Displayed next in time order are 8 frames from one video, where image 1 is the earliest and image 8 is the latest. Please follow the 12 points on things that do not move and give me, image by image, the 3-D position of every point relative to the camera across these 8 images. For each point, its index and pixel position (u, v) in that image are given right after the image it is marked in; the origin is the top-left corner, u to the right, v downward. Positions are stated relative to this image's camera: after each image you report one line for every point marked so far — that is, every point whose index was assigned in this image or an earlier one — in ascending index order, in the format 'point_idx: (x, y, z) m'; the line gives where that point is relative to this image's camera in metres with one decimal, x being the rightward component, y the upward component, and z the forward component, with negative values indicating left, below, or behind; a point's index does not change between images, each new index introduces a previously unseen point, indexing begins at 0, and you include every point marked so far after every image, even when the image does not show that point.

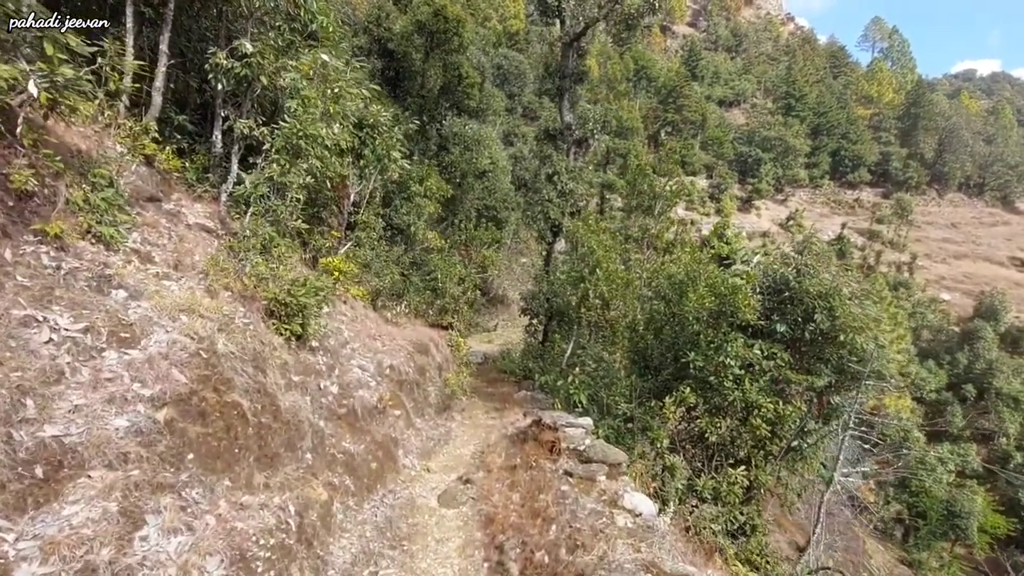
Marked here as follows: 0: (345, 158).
0: (-3.2, +2.5, +9.9) m
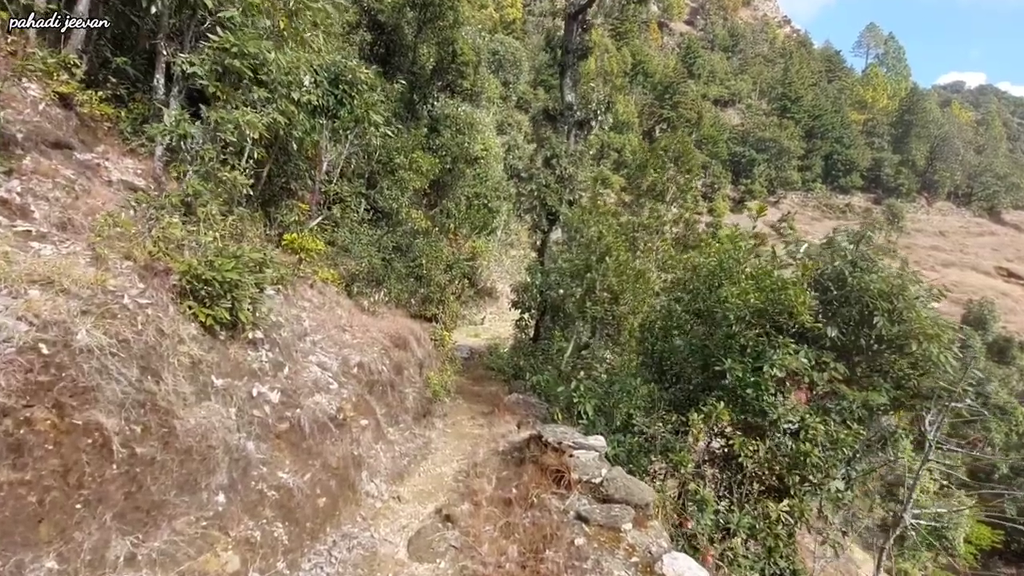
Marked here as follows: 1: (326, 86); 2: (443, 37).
0: (-3.2, +2.8, +8.4) m
1: (-3.0, +3.2, +8.3) m
2: (-2.2, +8.0, +16.9) m
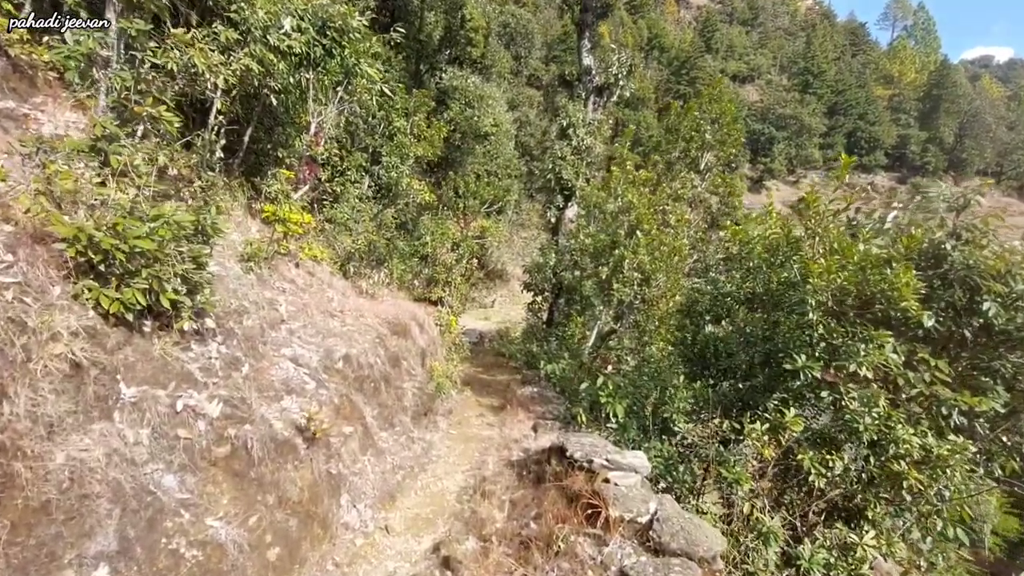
0: (-3.0, +3.1, +7.3) m
1: (-2.8, +3.5, +7.1) m
2: (-1.8, +8.6, +15.5) m
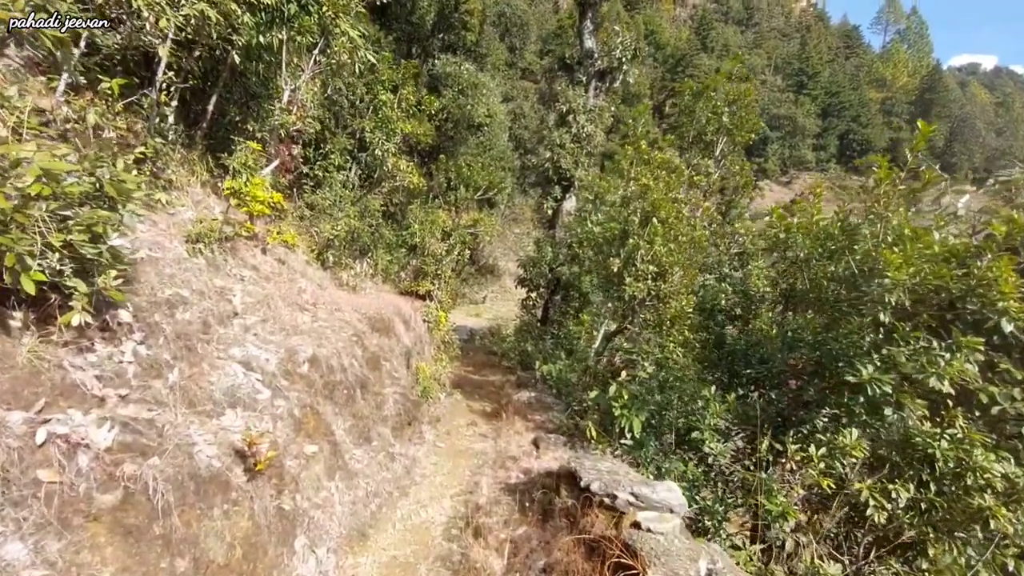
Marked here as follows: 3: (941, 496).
0: (-3.0, +3.2, +6.4) m
1: (-2.7, +3.6, +6.2) m
2: (-1.9, +8.8, +14.6) m
3: (+3.1, -1.5, +3.7) m
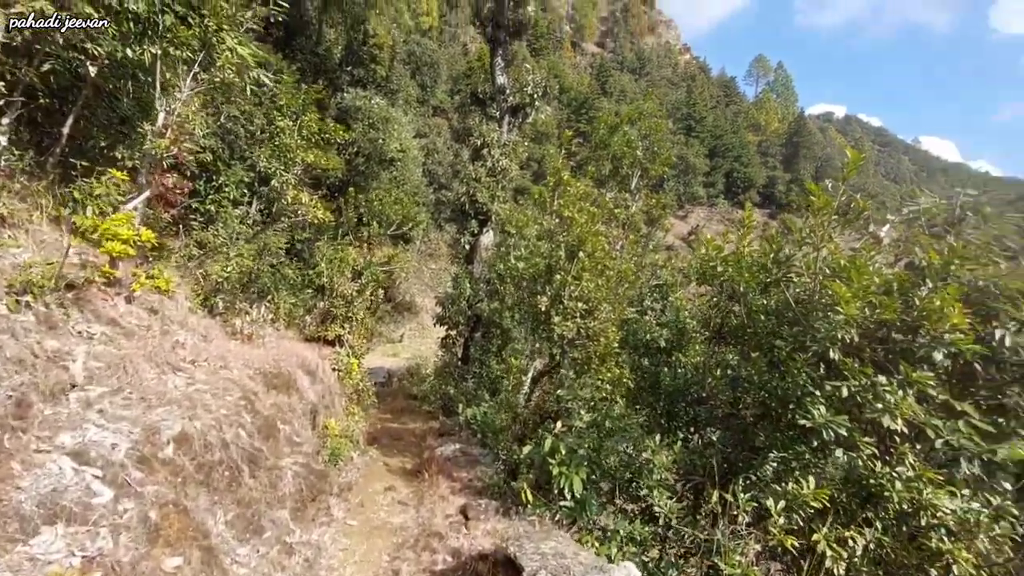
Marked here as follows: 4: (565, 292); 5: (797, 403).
0: (-3.9, +2.6, +5.5) m
1: (-3.7, +3.1, +5.4) m
2: (-4.4, +7.6, +14.1) m
3: (+2.6, -1.7, +3.5) m
4: (+0.6, -0.1, +6.1) m
5: (+2.0, -0.8, +3.6) m
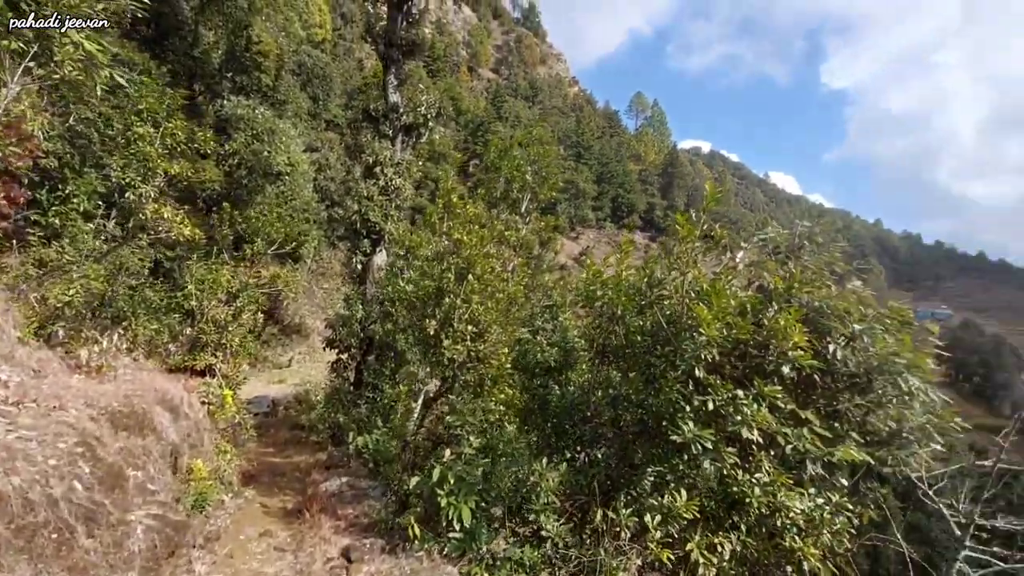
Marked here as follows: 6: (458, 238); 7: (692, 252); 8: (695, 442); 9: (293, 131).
0: (-5.0, +2.3, +4.7) m
1: (-4.8, +2.8, +4.6) m
2: (-7.2, +7.1, +13.2) m
3: (+1.8, -1.9, +3.8) m
4: (-0.7, -0.3, +6.1) m
5: (+1.2, -1.0, +3.9) m
6: (-0.7, +0.6, +6.3) m
7: (+1.4, +0.3, +4.2) m
8: (+1.3, -1.1, +3.6) m
9: (-6.4, +4.6, +15.1) m
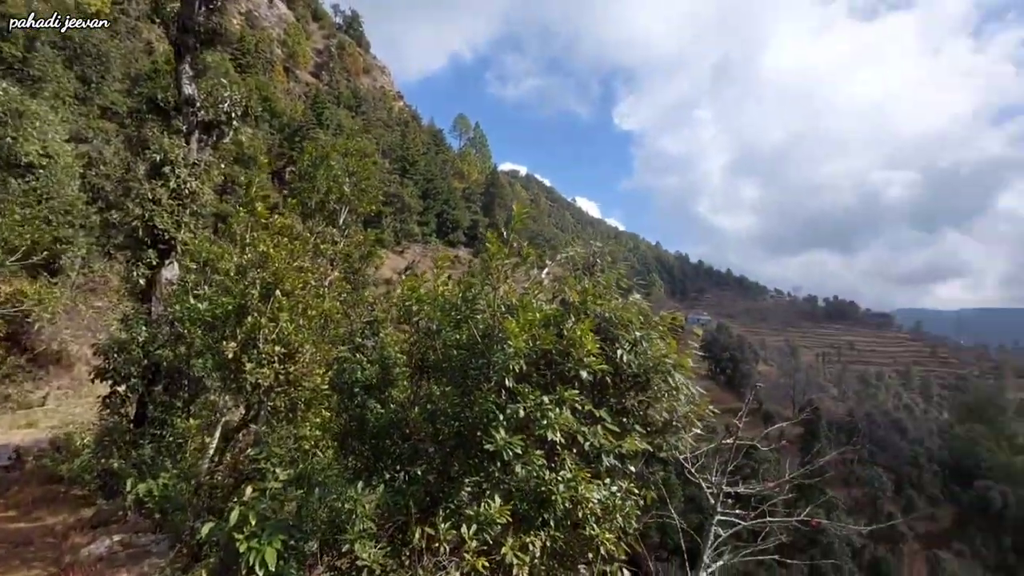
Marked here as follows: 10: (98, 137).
0: (-6.4, +2.2, +2.9) m
1: (-6.2, +2.7, +2.9) m
2: (-11.3, +6.6, +10.4) m
3: (+0.4, -2.0, +4.2) m
4: (-2.7, -0.5, +5.5) m
5: (-0.2, -1.1, +4.0) m
6: (-2.8, +0.4, +5.8) m
7: (-0.1, +0.2, +4.4) m
8: (0.0, -1.2, +3.8) m
9: (-11.1, +4.1, +12.4) m
10: (-15.0, +5.6, +18.7) m
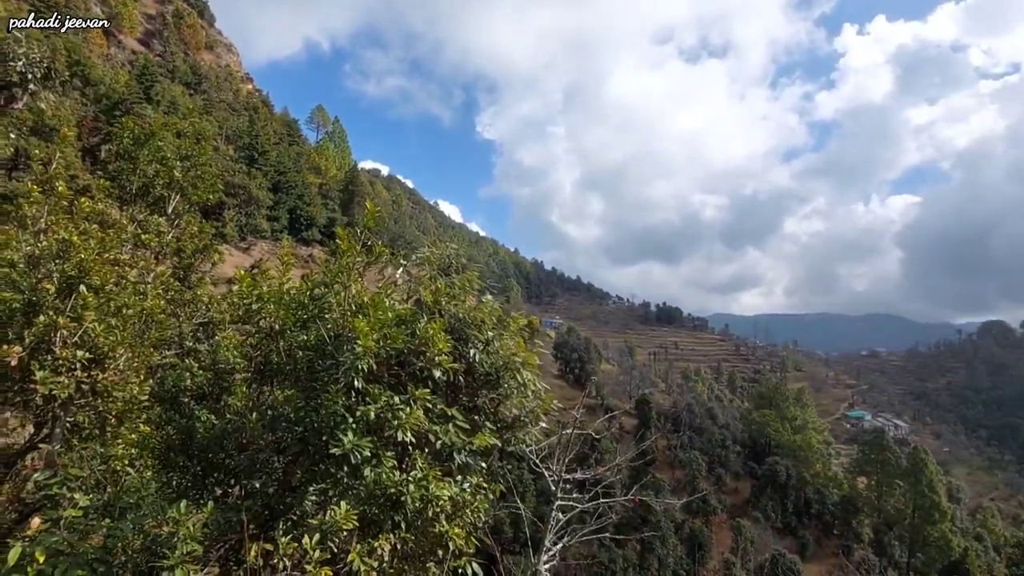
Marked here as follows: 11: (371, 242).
0: (-7.0, +2.3, +1.2) m
1: (-6.8, +2.8, +1.3) m
2: (-13.5, +6.8, +7.2) m
3: (-0.8, -2.0, +4.2) m
4: (-4.1, -0.5, +4.7) m
5: (-1.4, -1.1, +3.8) m
6: (-4.3, +0.4, +4.9) m
7: (-1.3, +0.2, +4.3) m
8: (-1.1, -1.2, +3.7) m
9: (-13.9, +4.3, +9.2) m
10: (-19.3, +5.8, +14.4) m
11: (-1.3, +0.4, +4.7) m
